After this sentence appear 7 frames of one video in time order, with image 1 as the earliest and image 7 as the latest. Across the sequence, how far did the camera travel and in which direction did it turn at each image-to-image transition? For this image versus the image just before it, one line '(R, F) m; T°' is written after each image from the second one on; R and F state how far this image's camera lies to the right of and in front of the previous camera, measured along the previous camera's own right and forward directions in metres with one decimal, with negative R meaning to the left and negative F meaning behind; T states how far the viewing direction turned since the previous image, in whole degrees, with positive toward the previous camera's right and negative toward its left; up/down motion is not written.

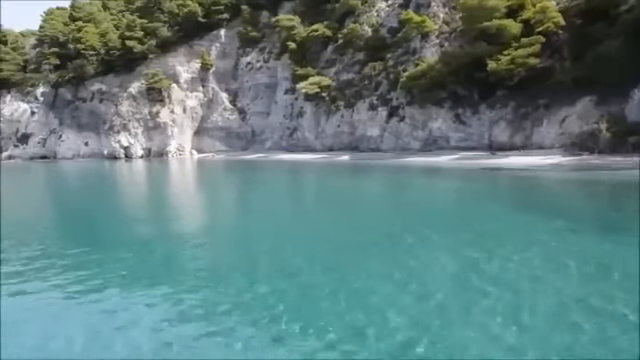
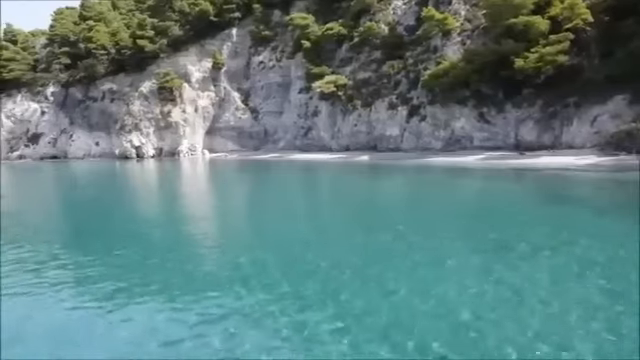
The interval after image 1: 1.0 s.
(-0.7, +0.5) m; 0°
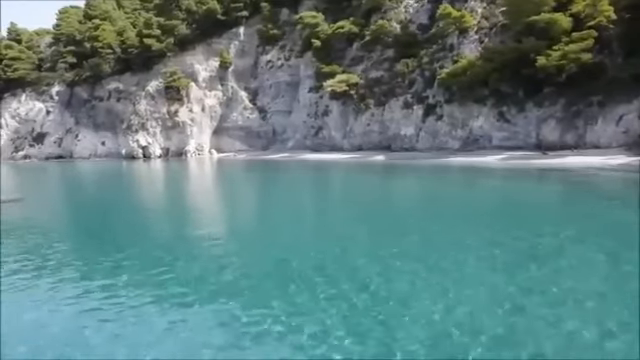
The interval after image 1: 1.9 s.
(-0.7, +0.4) m; 0°
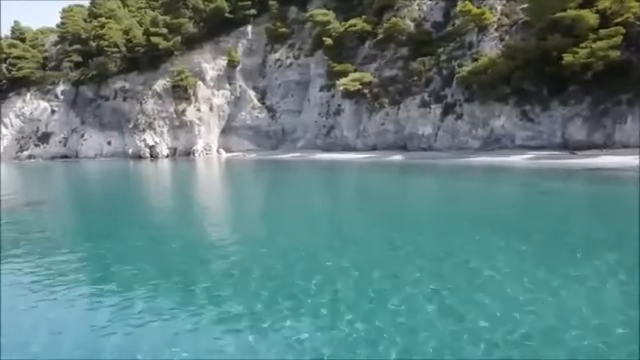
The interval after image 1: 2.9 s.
(-0.8, +0.5) m; 0°
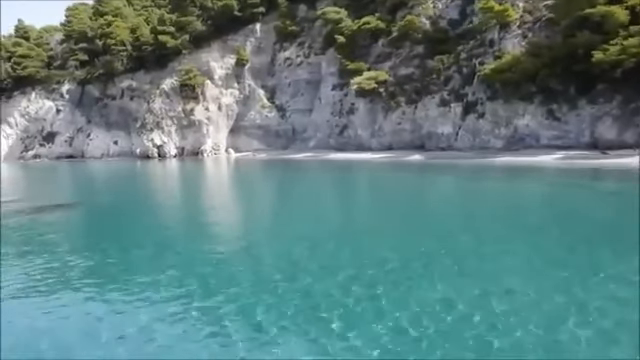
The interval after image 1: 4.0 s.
(-0.9, +0.6) m; 0°
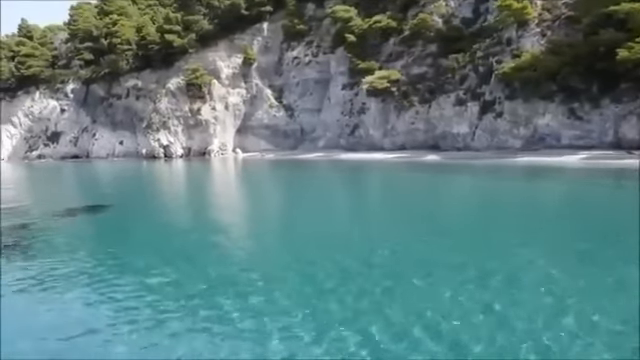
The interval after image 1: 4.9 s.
(-0.7, +0.4) m; 0°
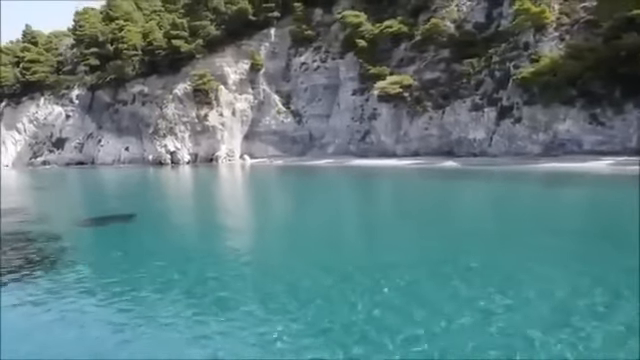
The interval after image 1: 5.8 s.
(-0.7, +0.4) m; 0°
